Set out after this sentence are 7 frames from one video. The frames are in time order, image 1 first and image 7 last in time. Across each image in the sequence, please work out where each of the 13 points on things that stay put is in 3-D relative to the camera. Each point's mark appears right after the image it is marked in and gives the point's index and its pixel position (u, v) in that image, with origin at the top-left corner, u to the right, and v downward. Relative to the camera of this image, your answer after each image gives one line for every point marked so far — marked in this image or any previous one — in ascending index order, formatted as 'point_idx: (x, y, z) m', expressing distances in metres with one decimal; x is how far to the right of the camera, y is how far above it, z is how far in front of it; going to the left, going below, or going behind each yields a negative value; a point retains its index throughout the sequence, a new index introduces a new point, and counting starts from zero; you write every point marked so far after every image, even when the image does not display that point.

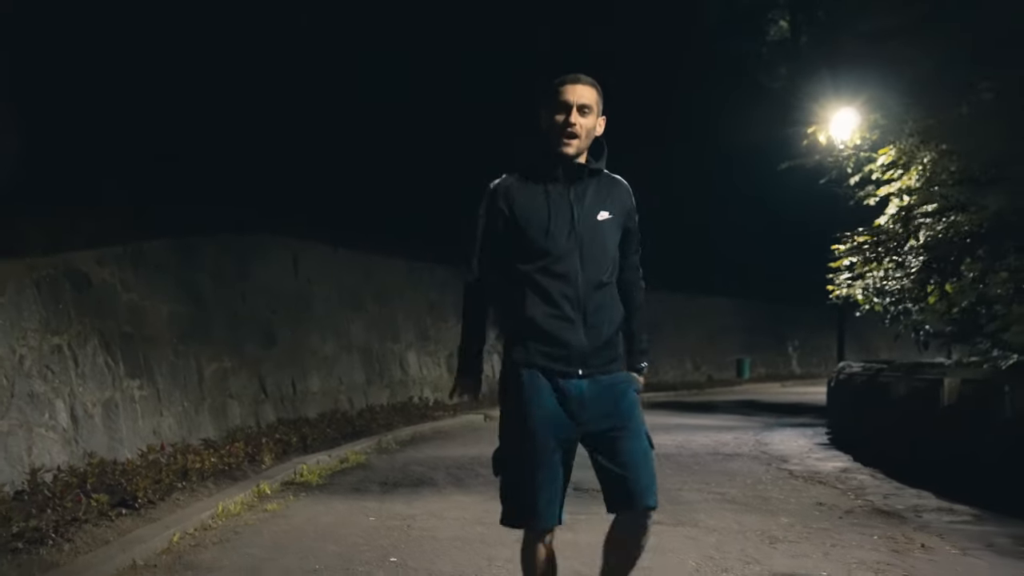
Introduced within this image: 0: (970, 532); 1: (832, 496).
0: (+2.8, -1.5, +7.7) m
1: (+2.5, -1.6, +9.7) m
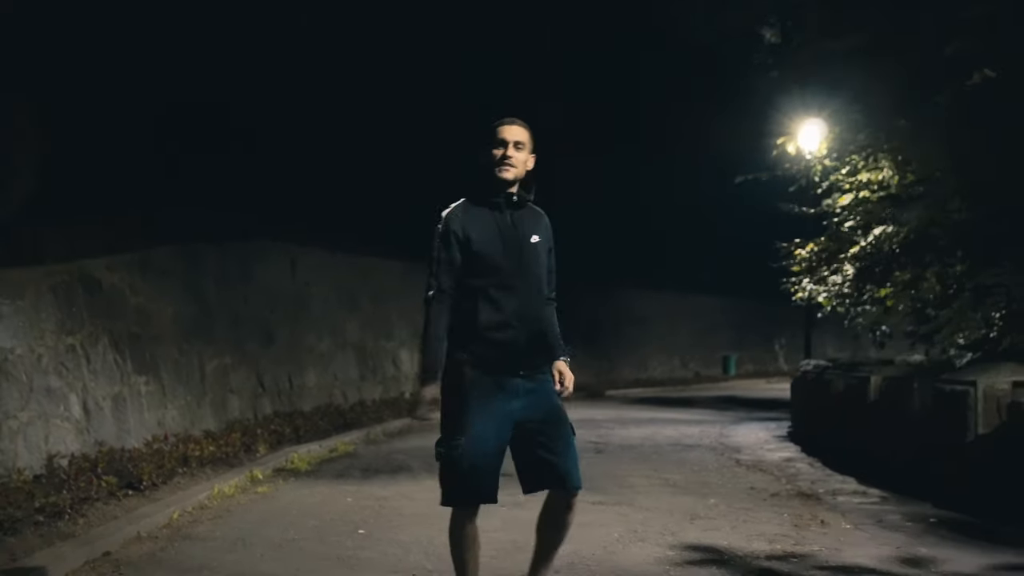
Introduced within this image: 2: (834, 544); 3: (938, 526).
0: (+2.5, -1.6, +8.8) m
1: (+2.2, -1.7, +10.8) m
2: (+1.9, -1.5, +7.5) m
3: (+2.8, -1.5, +8.0) m
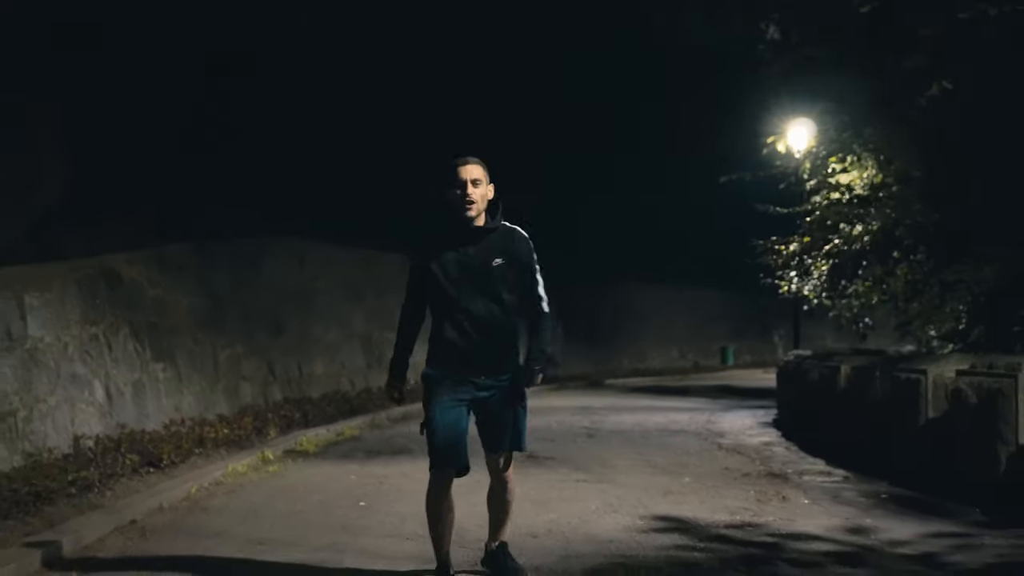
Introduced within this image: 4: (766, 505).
0: (+2.4, -1.5, +9.6) m
1: (+2.2, -1.6, +11.6) m
2: (+1.8, -1.5, +8.3) m
3: (+2.7, -1.5, +8.8) m
4: (+1.8, -1.5, +8.8) m
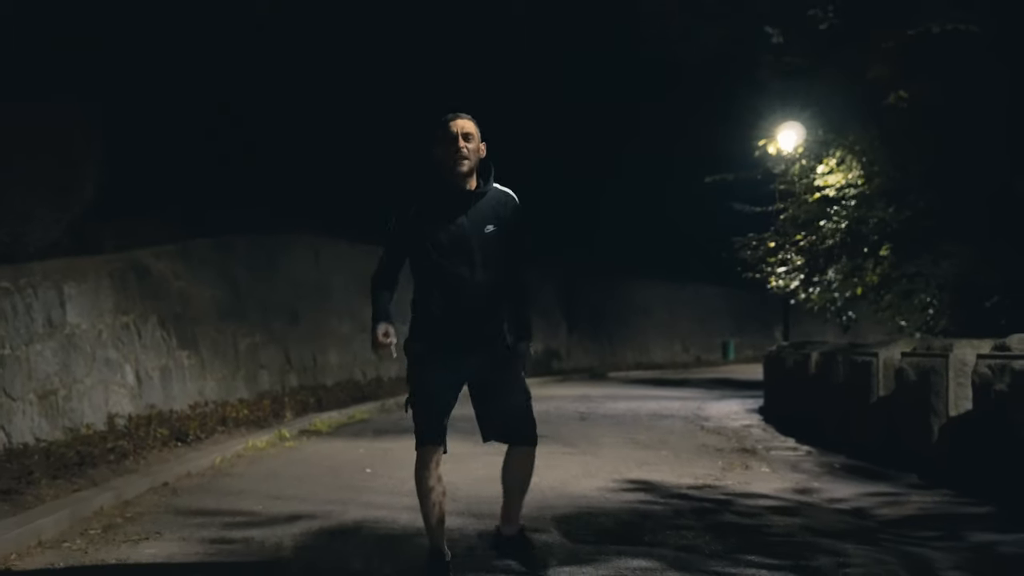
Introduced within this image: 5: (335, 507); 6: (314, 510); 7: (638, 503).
0: (+2.4, -1.5, +10.6) m
1: (+2.1, -1.6, +12.6) m
2: (+1.8, -1.4, +9.3) m
3: (+2.6, -1.4, +9.8) m
4: (+1.7, -1.5, +9.8) m
5: (-1.2, -1.4, +8.1) m
6: (-1.3, -1.4, +8.0) m
7: (+0.8, -1.4, +8.0) m
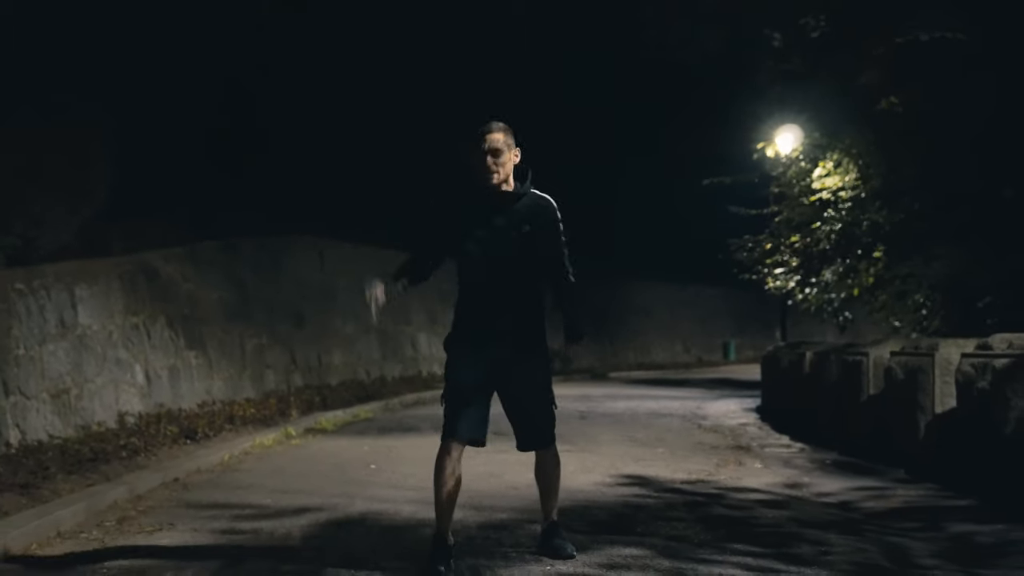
0: (+2.4, -1.5, +10.9) m
1: (+2.1, -1.6, +12.9) m
2: (+1.8, -1.5, +9.6) m
3: (+2.6, -1.4, +10.1) m
4: (+1.7, -1.5, +10.1) m
5: (-1.2, -1.4, +8.4) m
6: (-1.3, -1.4, +8.3) m
7: (+0.8, -1.4, +8.3) m
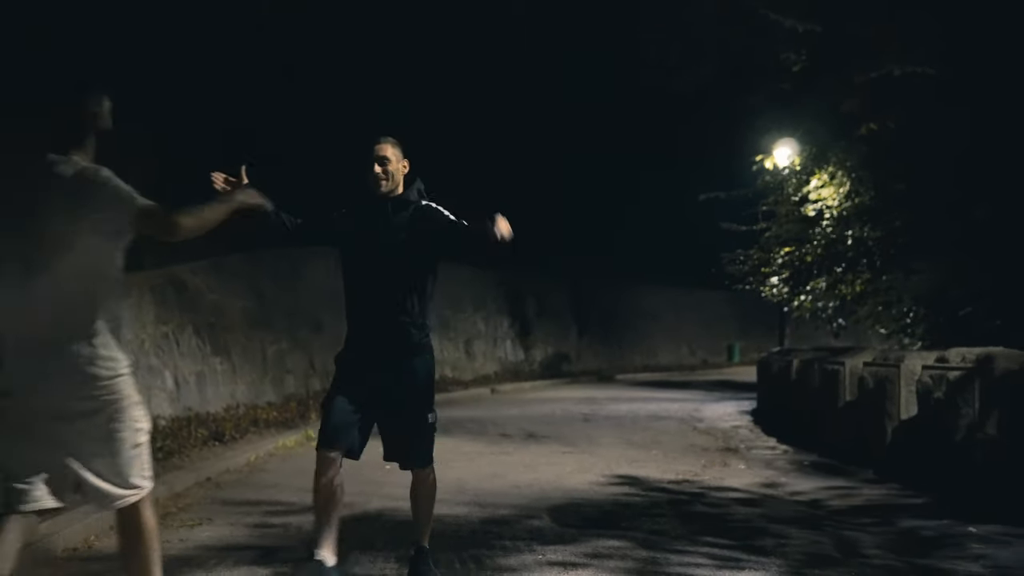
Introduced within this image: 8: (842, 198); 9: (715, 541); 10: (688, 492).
0: (+2.4, -1.6, +11.8) m
1: (+2.2, -1.7, +13.8) m
2: (+1.8, -1.6, +10.5) m
3: (+2.6, -1.6, +11.0) m
4: (+1.8, -1.6, +11.0) m
5: (-1.1, -1.6, +9.3) m
6: (-1.3, -1.6, +9.2) m
7: (+0.8, -1.5, +9.2) m
8: (+4.0, +1.1, +14.9) m
9: (+1.2, -1.5, +7.3) m
10: (+1.4, -1.6, +9.5) m
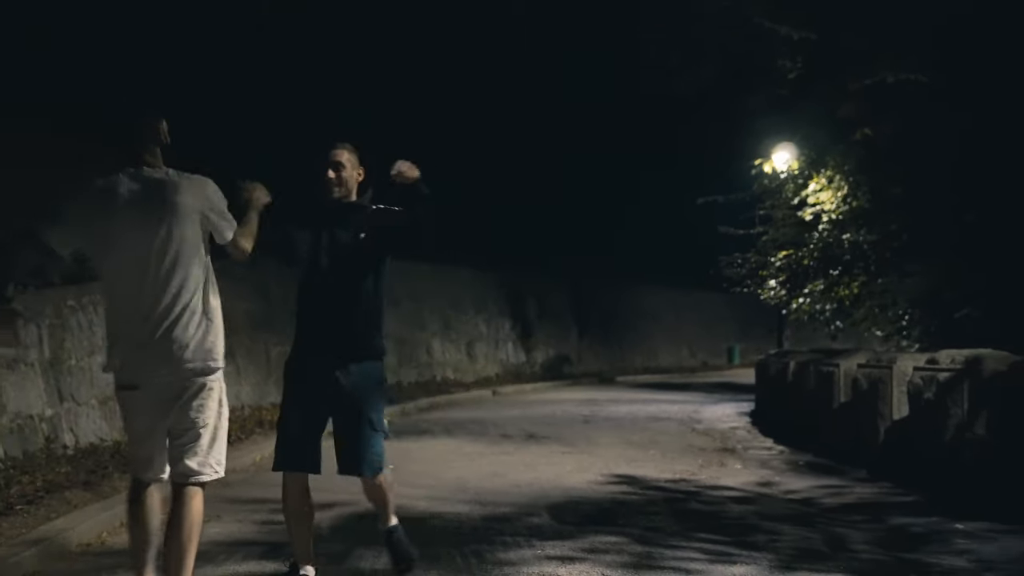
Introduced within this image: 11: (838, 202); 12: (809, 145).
0: (+2.4, -1.6, +12.0) m
1: (+2.2, -1.7, +14.0) m
2: (+1.8, -1.6, +10.8) m
3: (+2.6, -1.6, +11.2) m
4: (+1.8, -1.6, +11.2) m
5: (-1.1, -1.6, +9.6) m
6: (-1.3, -1.6, +9.4) m
7: (+0.8, -1.6, +9.4) m
8: (+4.0, +1.1, +15.2) m
9: (+1.2, -1.5, +7.5) m
10: (+1.4, -1.6, +9.8) m
11: (+4.0, +1.0, +15.2) m
12: (+3.8, +1.8, +15.9) m
